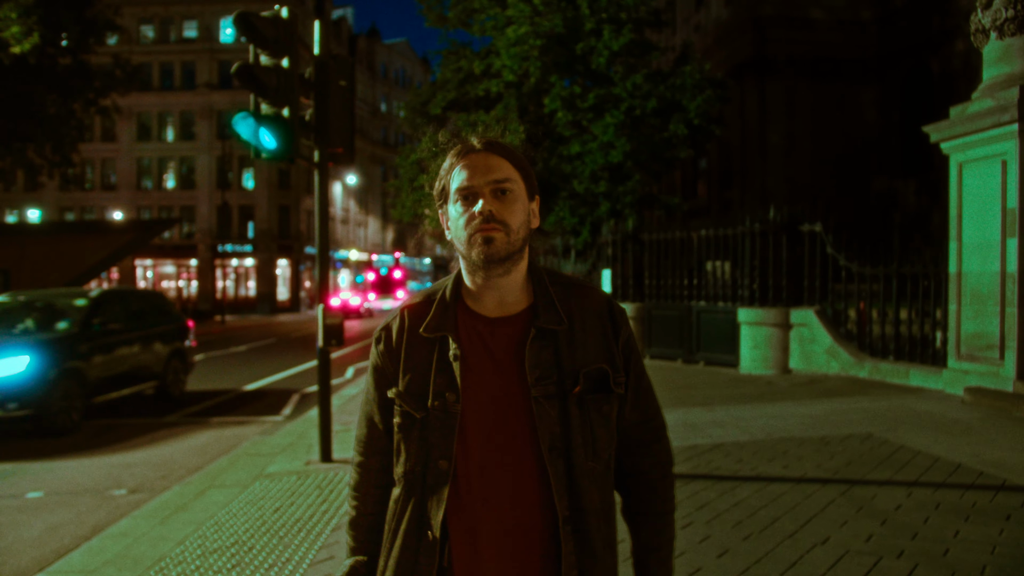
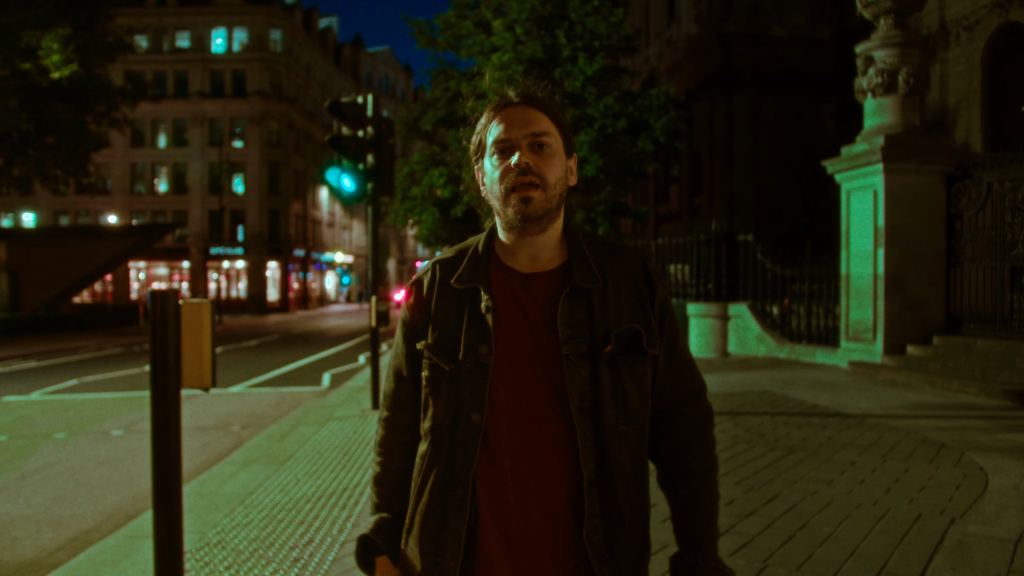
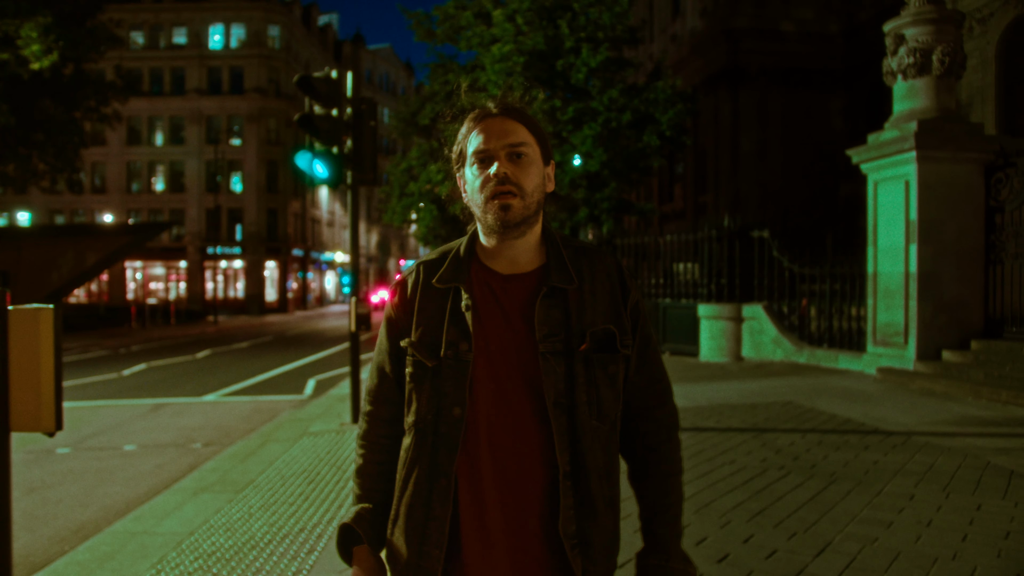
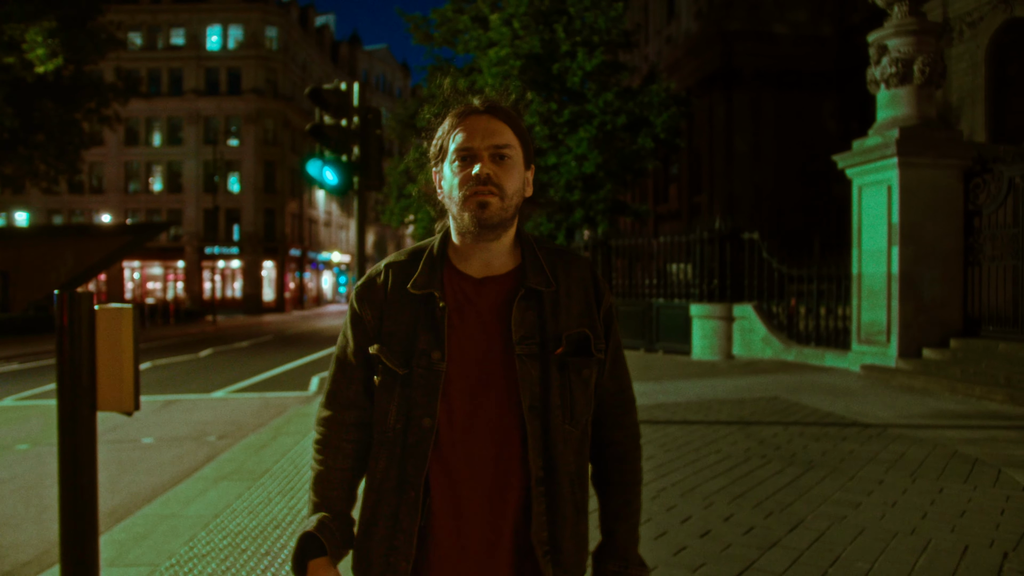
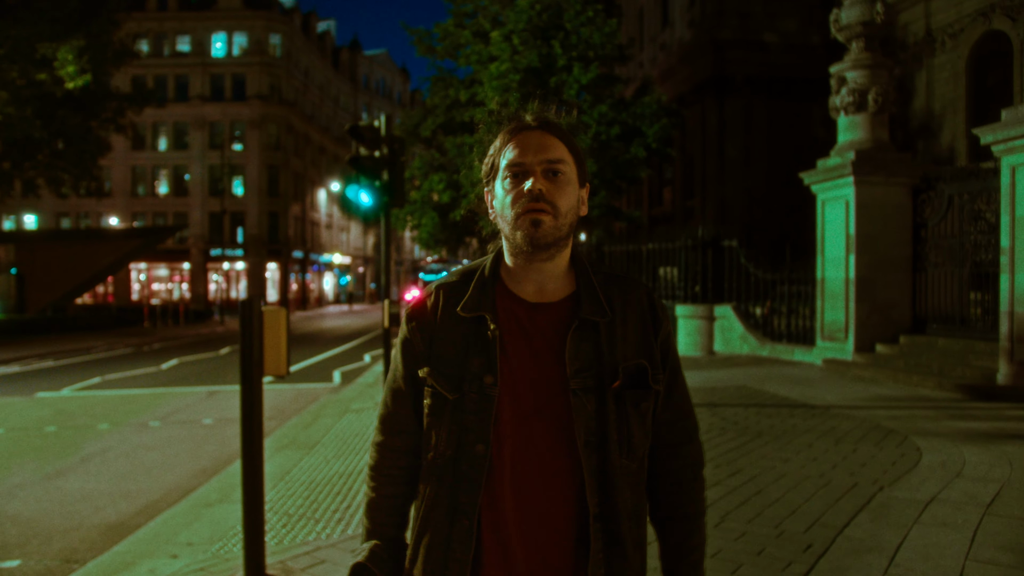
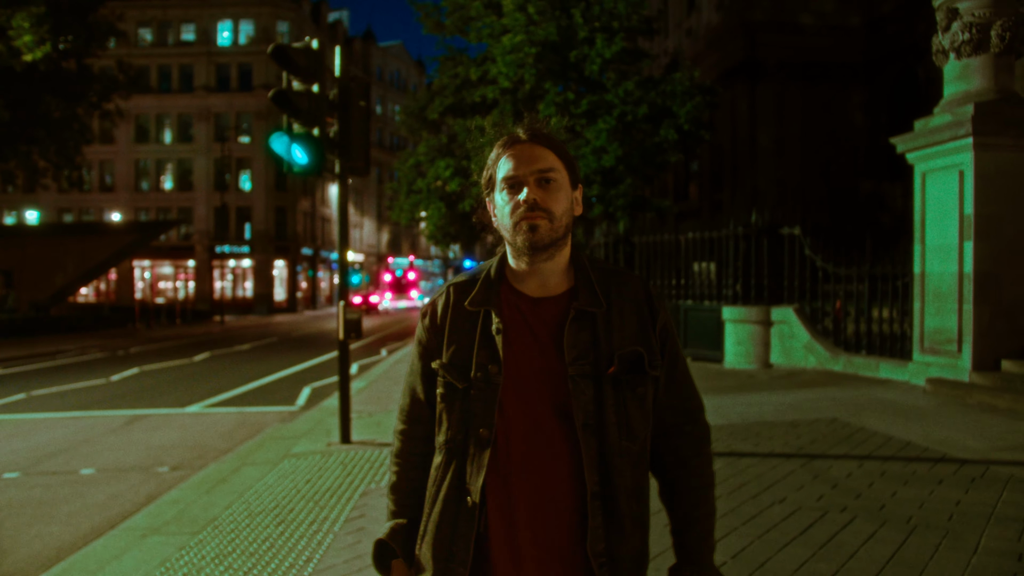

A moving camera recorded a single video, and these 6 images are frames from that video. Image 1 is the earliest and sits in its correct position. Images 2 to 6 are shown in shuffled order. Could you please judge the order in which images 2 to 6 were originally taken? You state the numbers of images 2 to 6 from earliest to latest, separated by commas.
6, 3, 4, 2, 5
